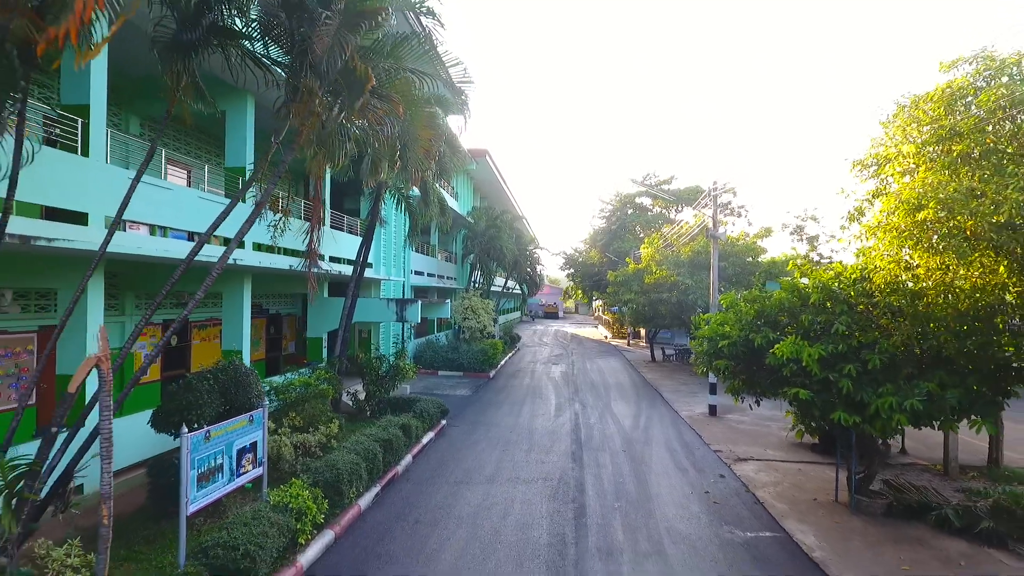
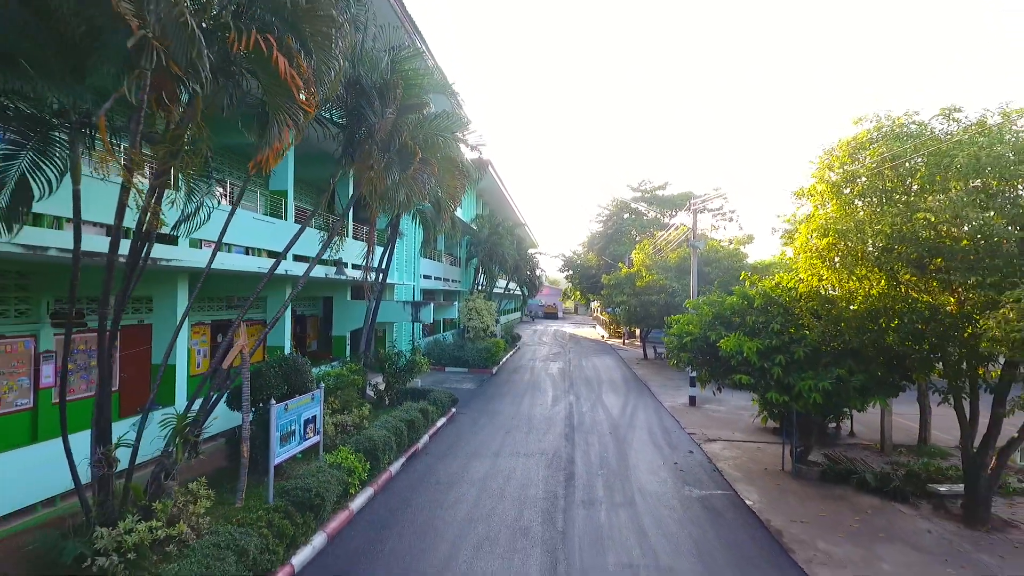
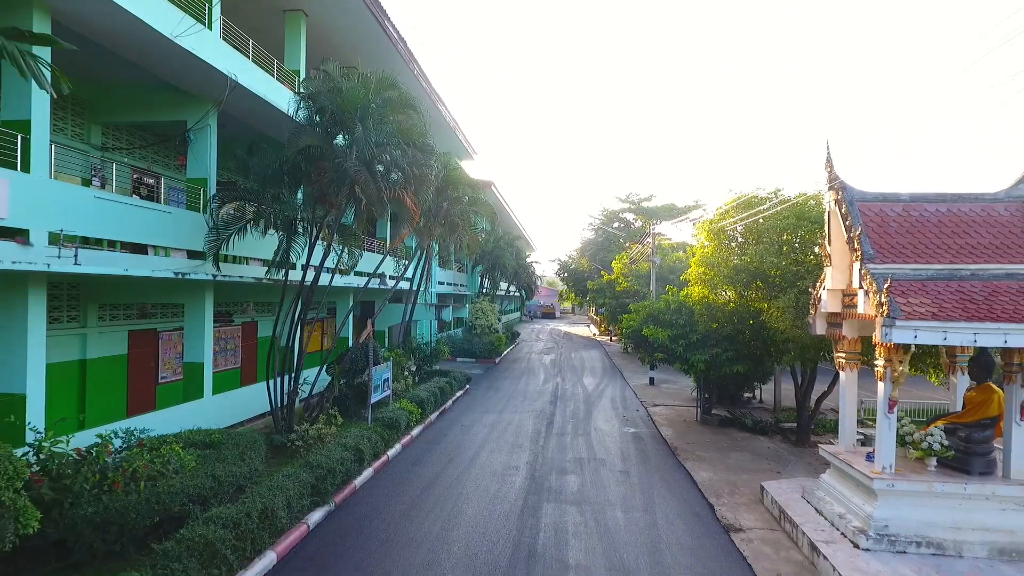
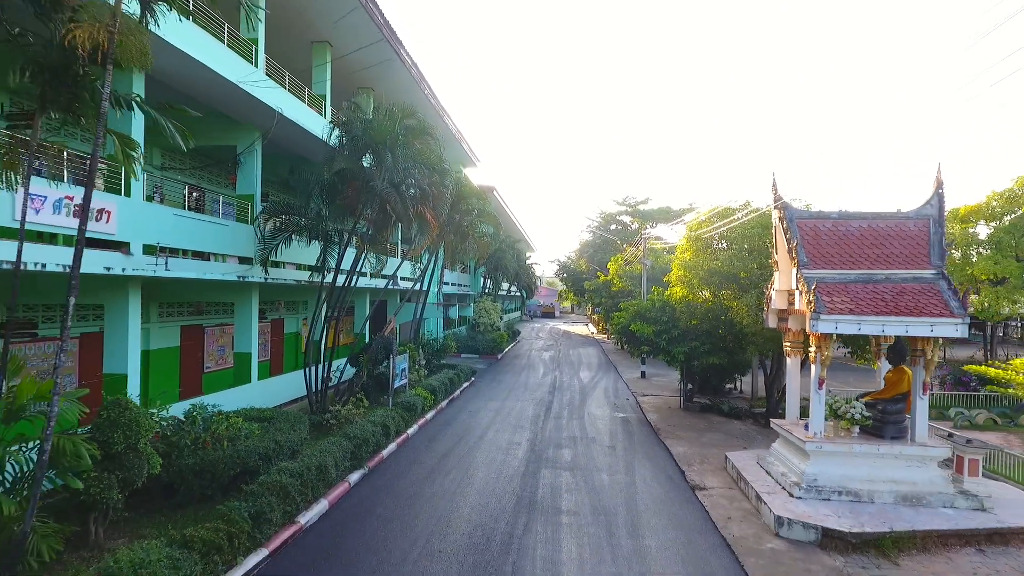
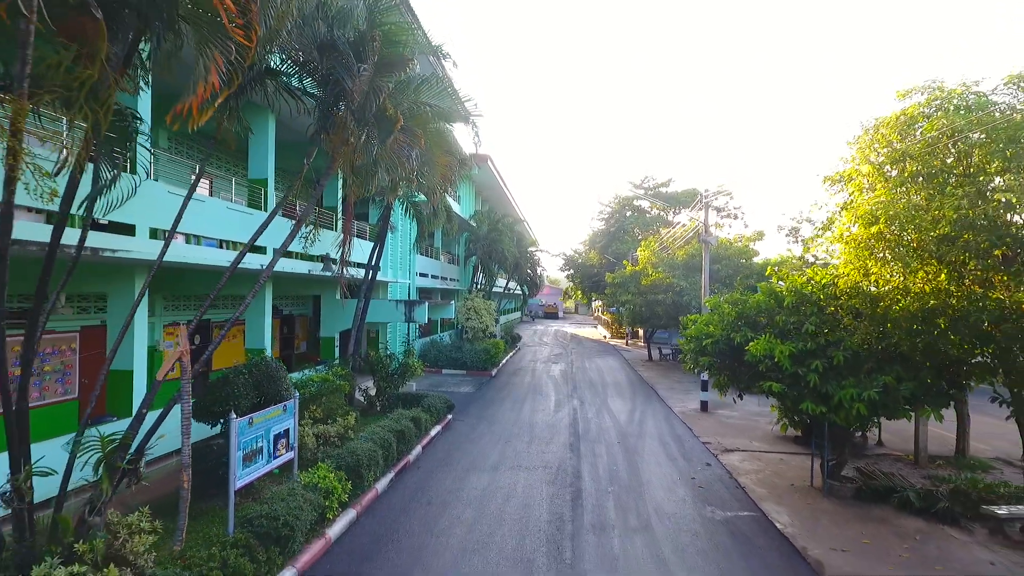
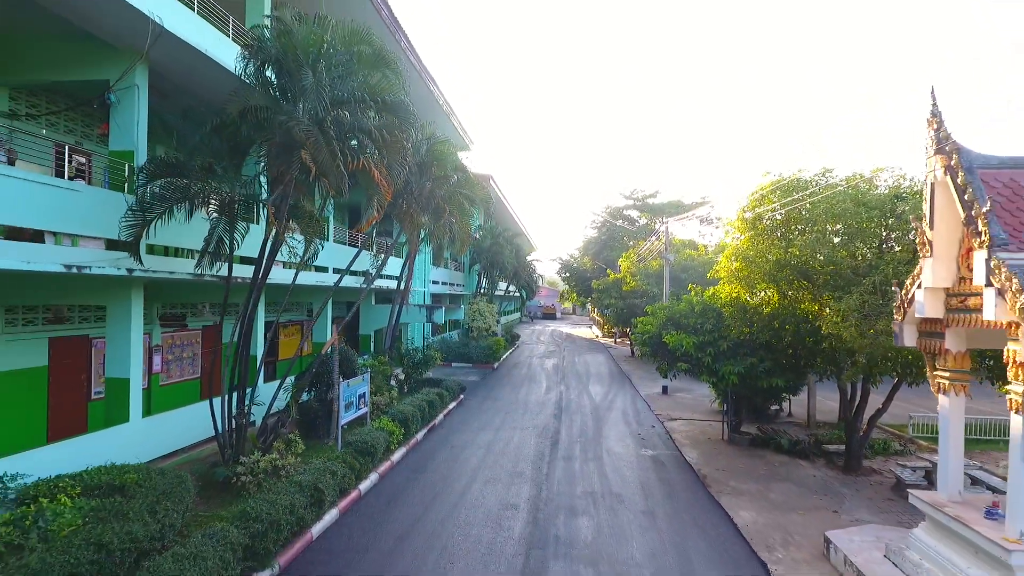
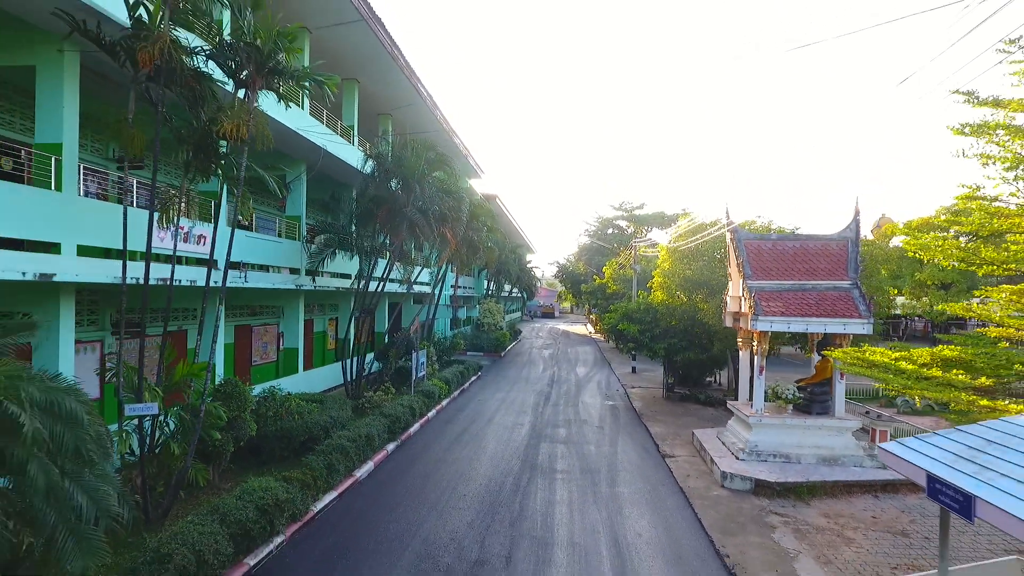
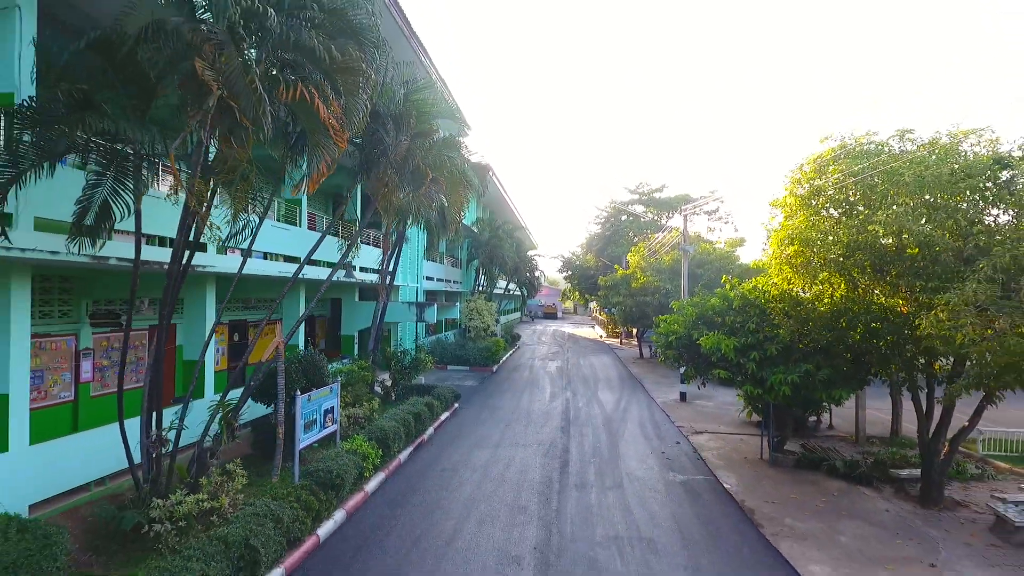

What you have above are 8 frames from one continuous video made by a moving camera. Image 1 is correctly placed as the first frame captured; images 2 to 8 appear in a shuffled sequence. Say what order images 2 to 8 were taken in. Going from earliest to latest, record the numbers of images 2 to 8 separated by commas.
5, 2, 8, 6, 3, 4, 7
